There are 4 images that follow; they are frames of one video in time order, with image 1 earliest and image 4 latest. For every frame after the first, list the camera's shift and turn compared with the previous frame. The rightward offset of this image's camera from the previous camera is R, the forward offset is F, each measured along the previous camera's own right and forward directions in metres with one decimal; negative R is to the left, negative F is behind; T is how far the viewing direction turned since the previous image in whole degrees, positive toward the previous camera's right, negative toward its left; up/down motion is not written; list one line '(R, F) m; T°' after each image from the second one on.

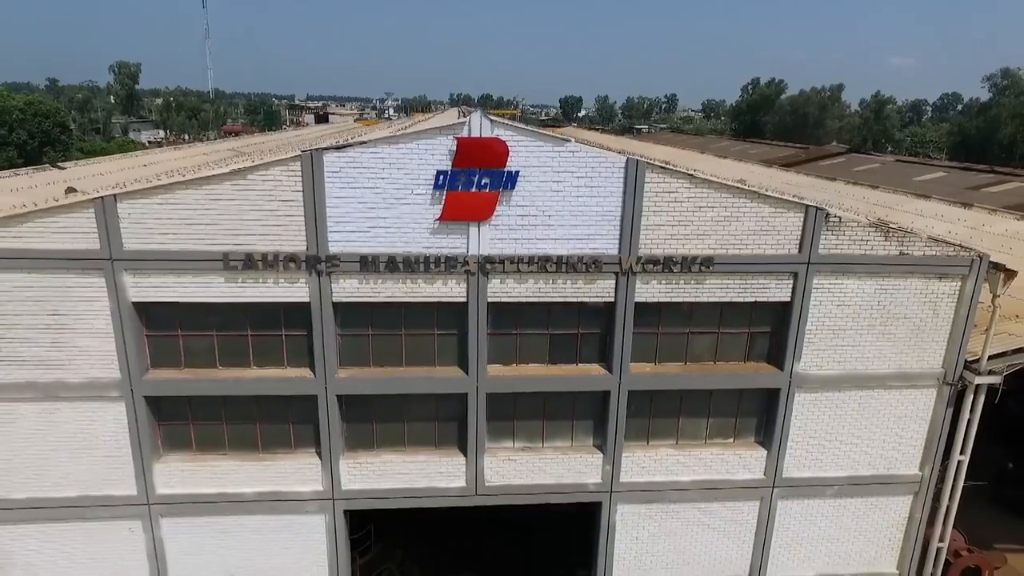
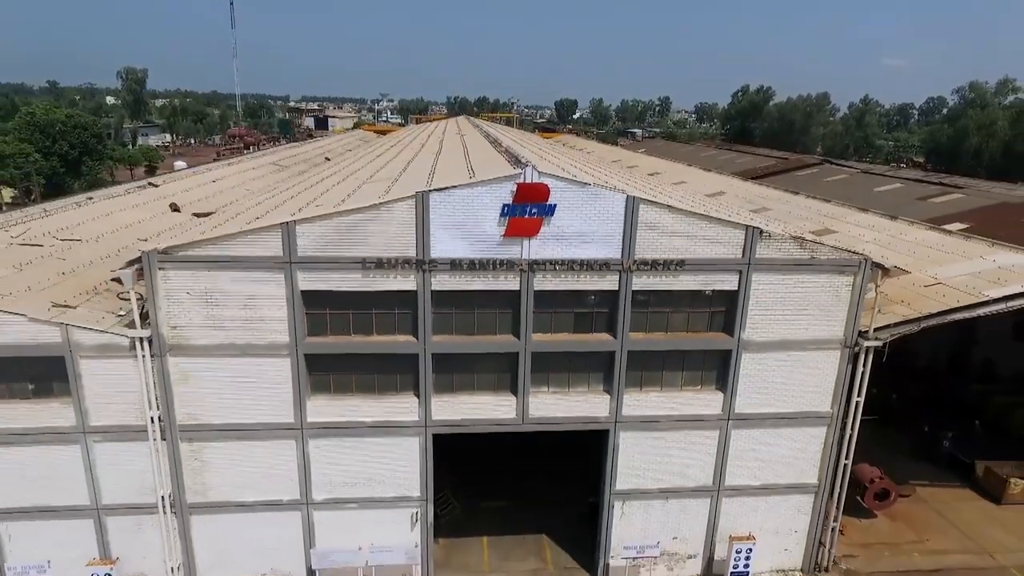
(-0.8, -4.2) m; 0°
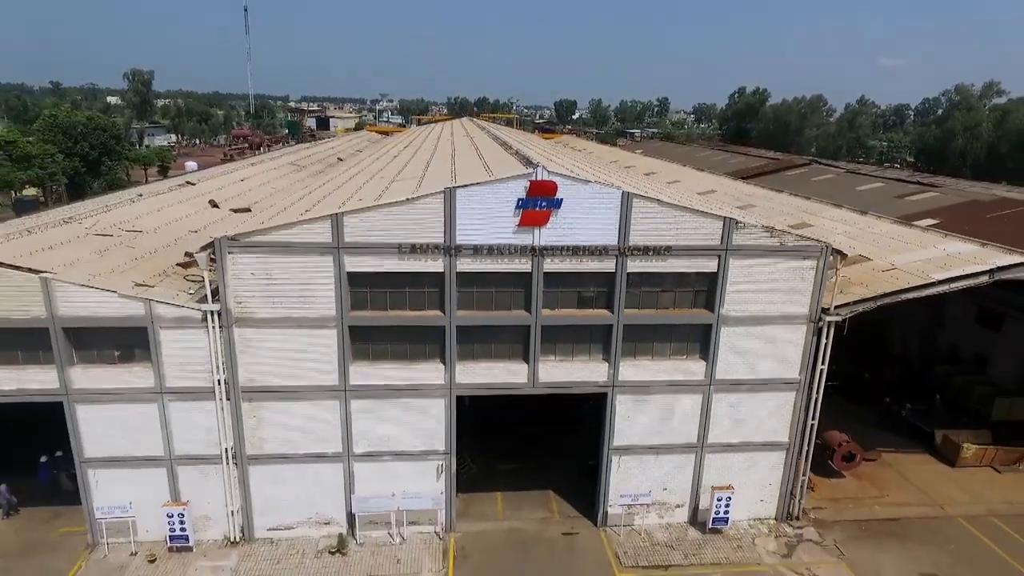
(-0.3, -2.2) m; 0°
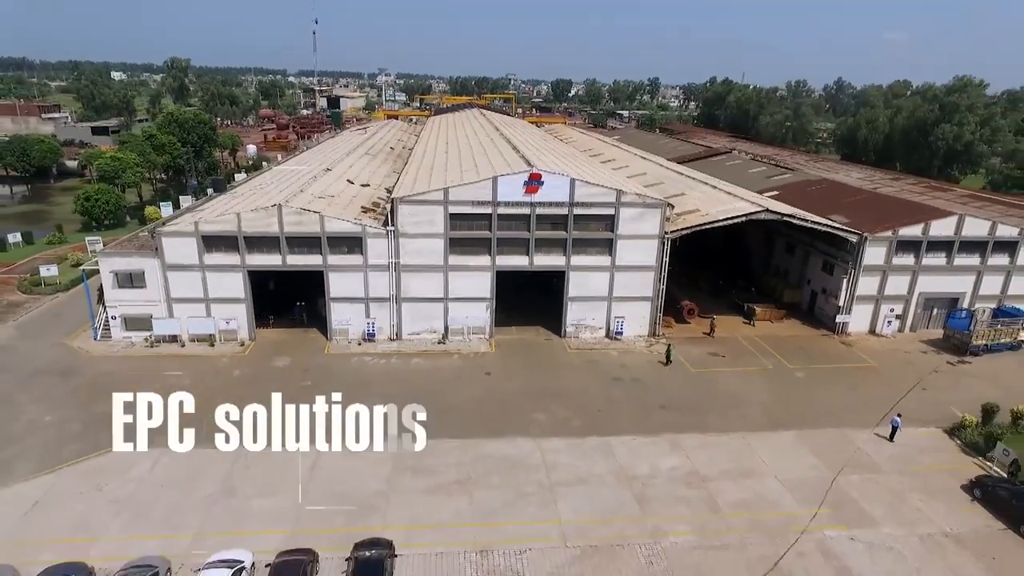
(-0.6, -18.1) m; 0°
